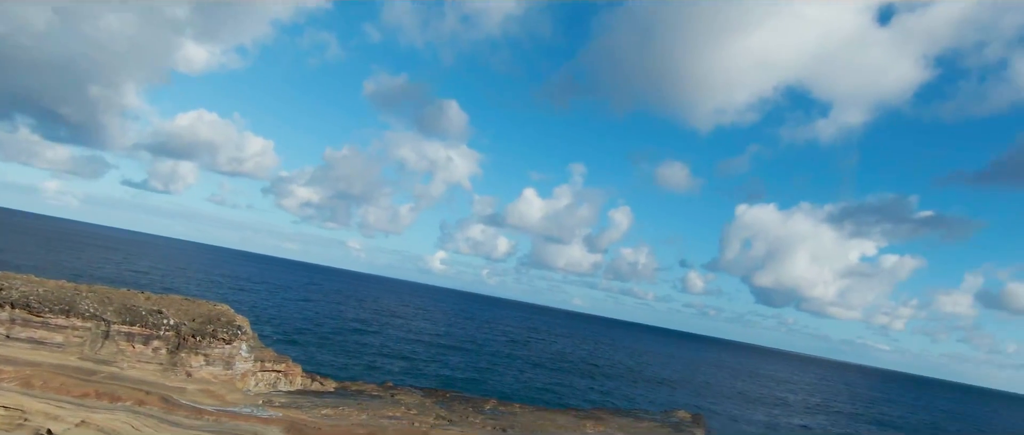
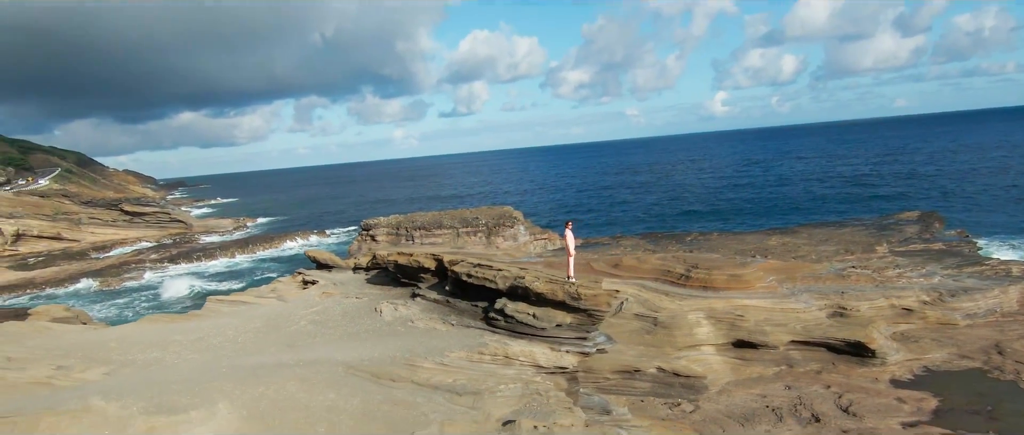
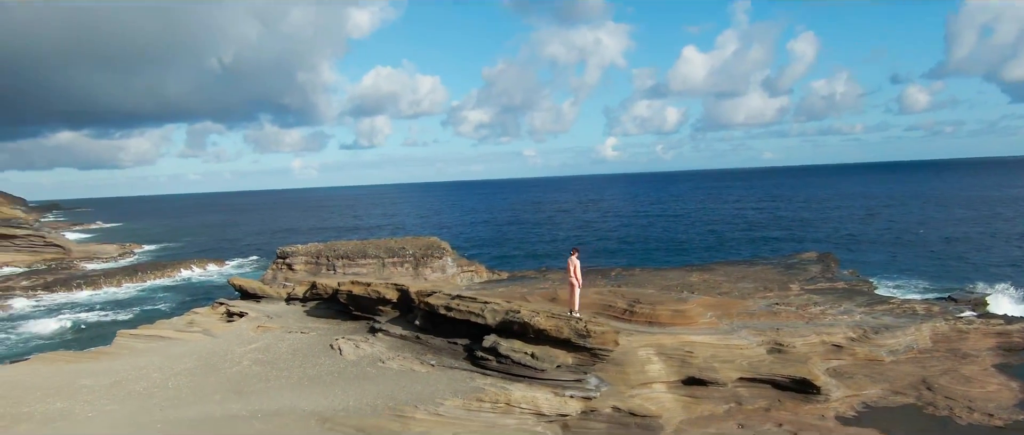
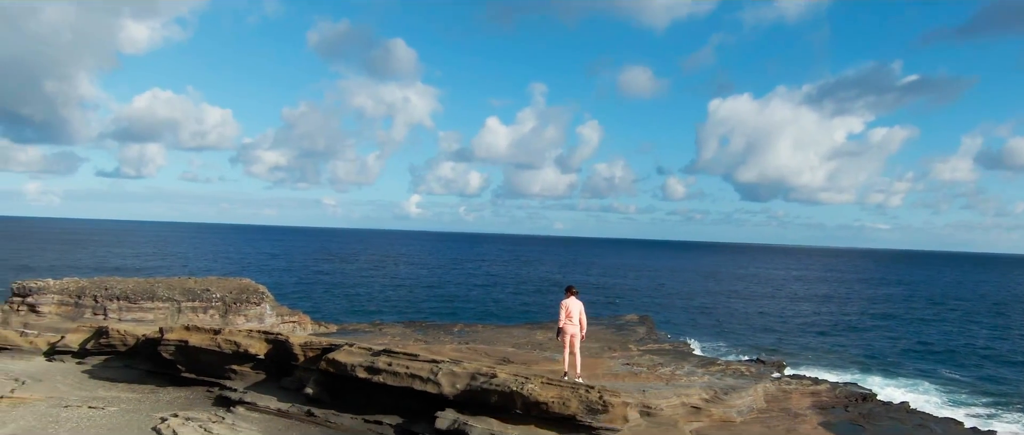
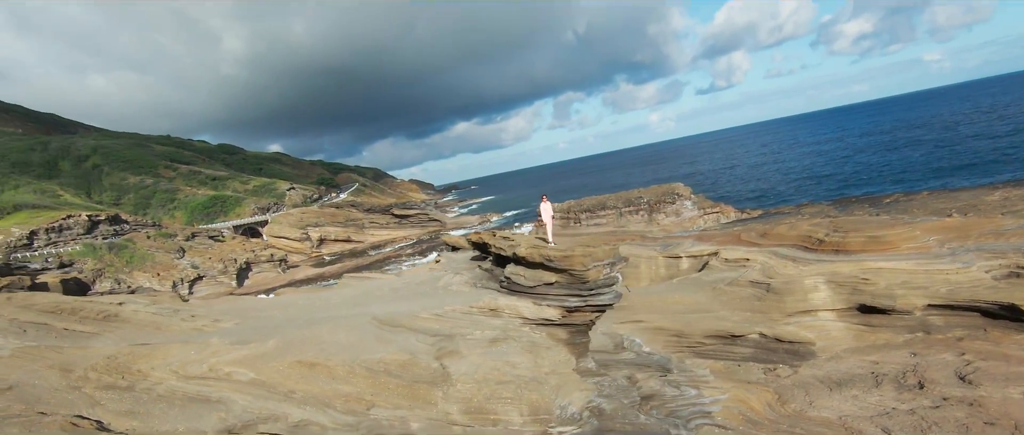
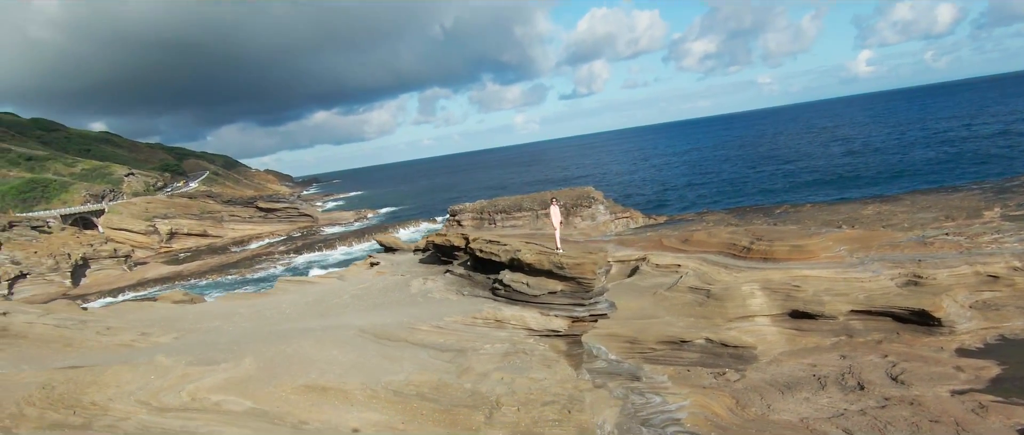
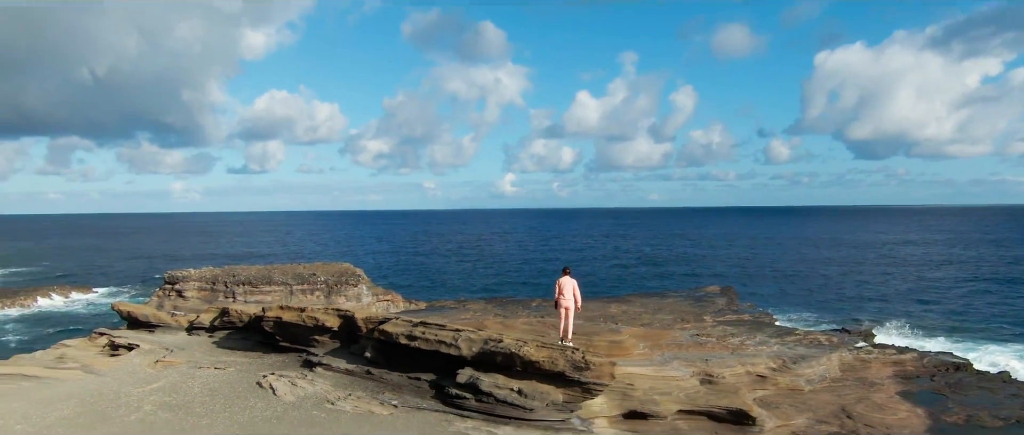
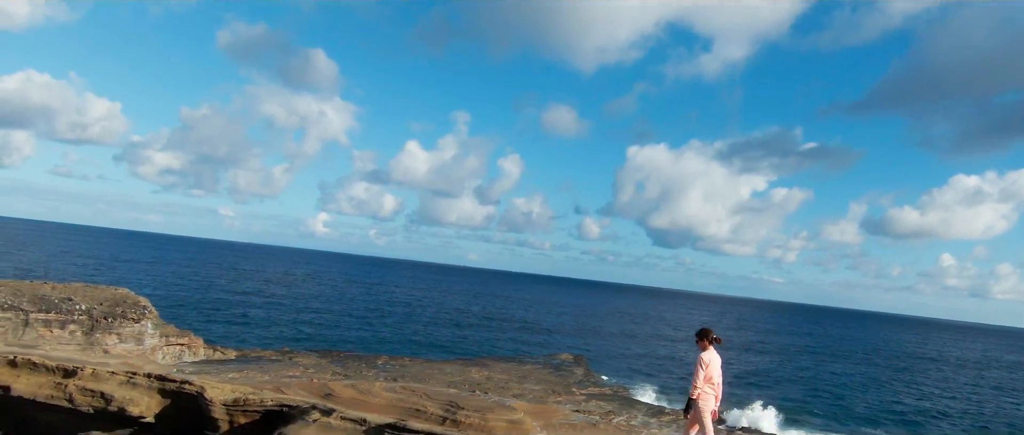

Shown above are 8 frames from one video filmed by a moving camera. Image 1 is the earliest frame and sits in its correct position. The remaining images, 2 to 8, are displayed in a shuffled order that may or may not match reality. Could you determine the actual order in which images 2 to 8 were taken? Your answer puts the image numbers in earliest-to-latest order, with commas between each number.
8, 4, 7, 3, 2, 6, 5
